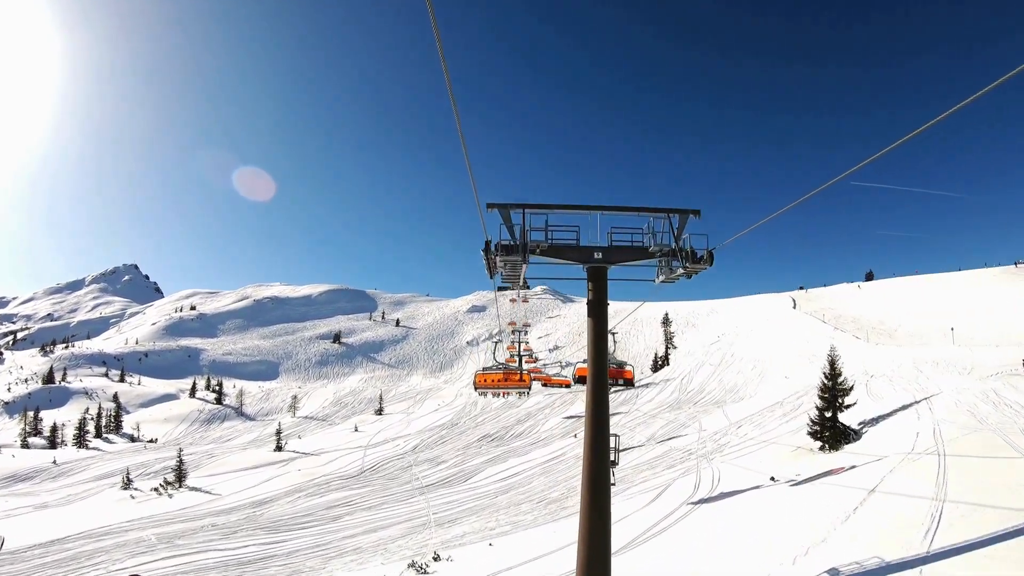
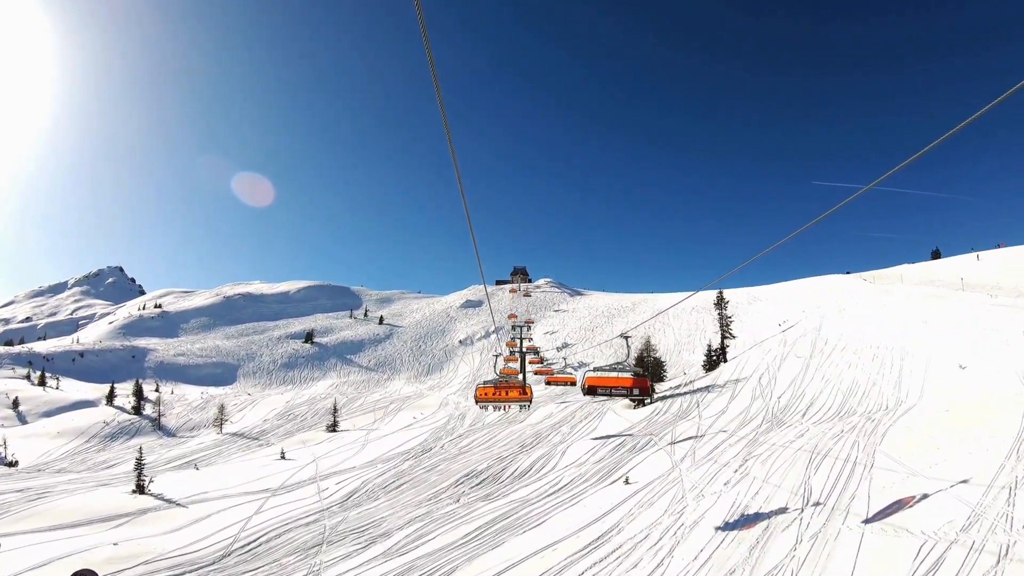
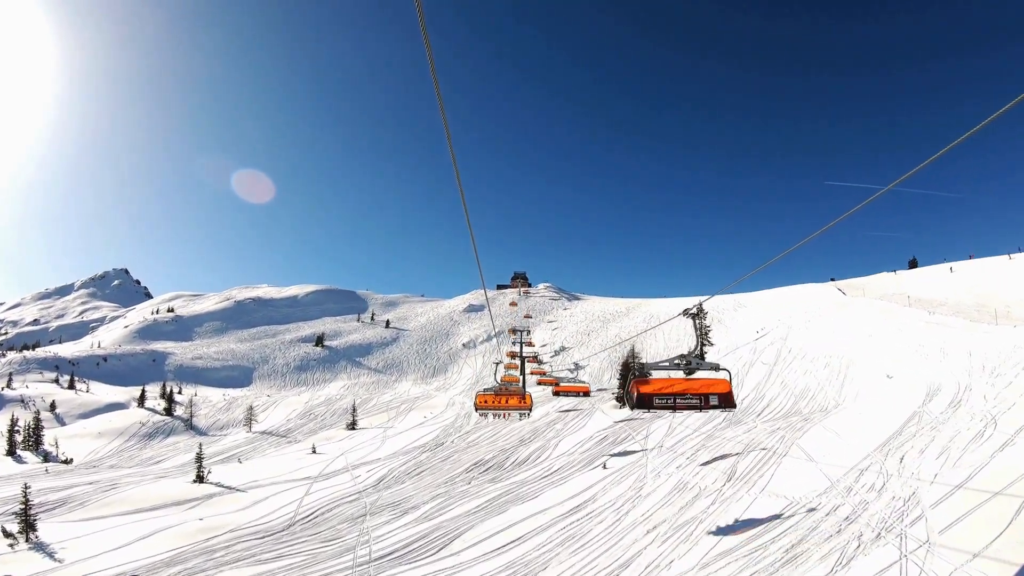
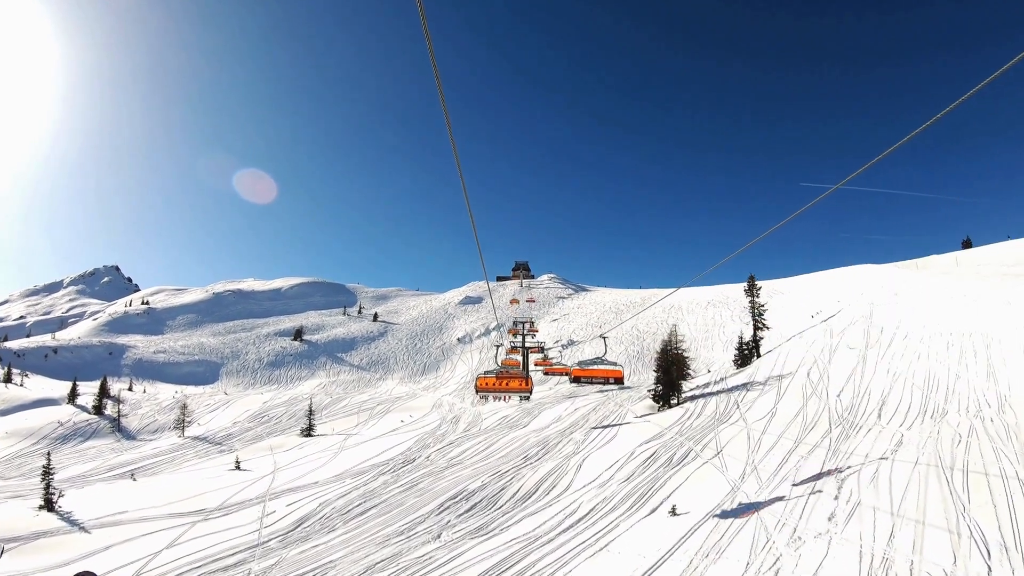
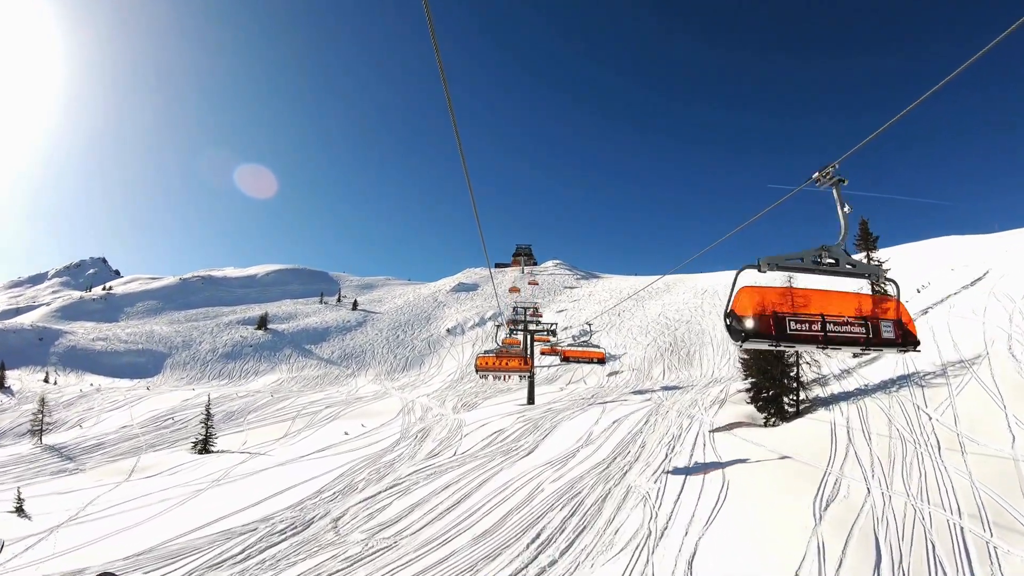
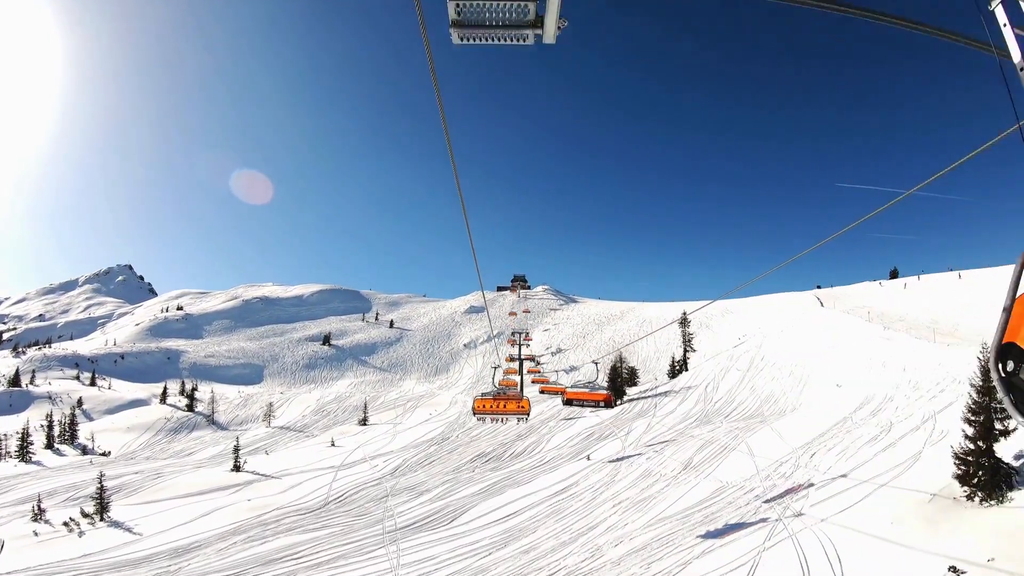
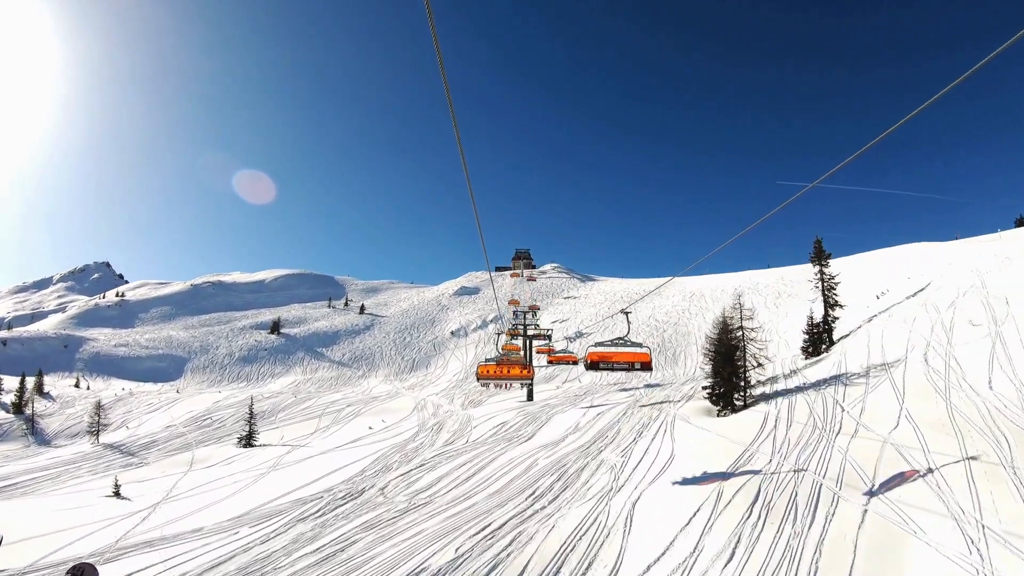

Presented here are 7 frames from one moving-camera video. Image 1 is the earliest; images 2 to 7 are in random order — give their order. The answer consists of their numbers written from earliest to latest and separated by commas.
6, 3, 2, 4, 7, 5
